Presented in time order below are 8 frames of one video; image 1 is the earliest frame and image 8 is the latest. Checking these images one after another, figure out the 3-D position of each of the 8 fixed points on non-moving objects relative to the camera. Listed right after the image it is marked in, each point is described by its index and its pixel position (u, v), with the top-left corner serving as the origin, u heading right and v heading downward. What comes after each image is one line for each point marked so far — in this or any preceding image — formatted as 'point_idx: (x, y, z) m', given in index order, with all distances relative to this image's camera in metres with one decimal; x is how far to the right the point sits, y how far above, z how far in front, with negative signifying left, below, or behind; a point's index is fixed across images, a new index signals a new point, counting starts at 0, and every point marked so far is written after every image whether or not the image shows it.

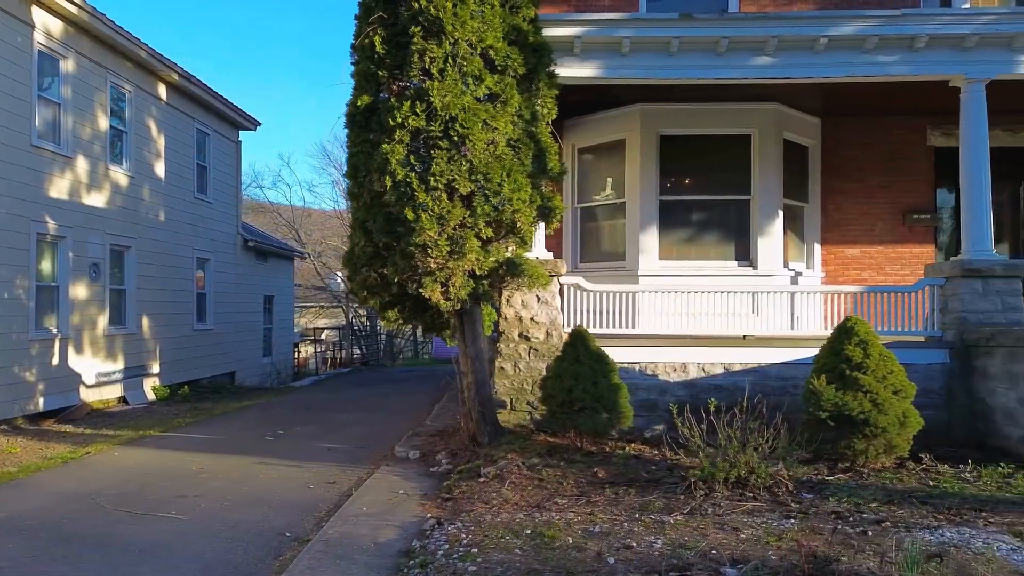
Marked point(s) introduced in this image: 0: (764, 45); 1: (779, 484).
0: (+3.3, +3.2, +7.2) m
1: (+2.4, -1.8, +4.9) m
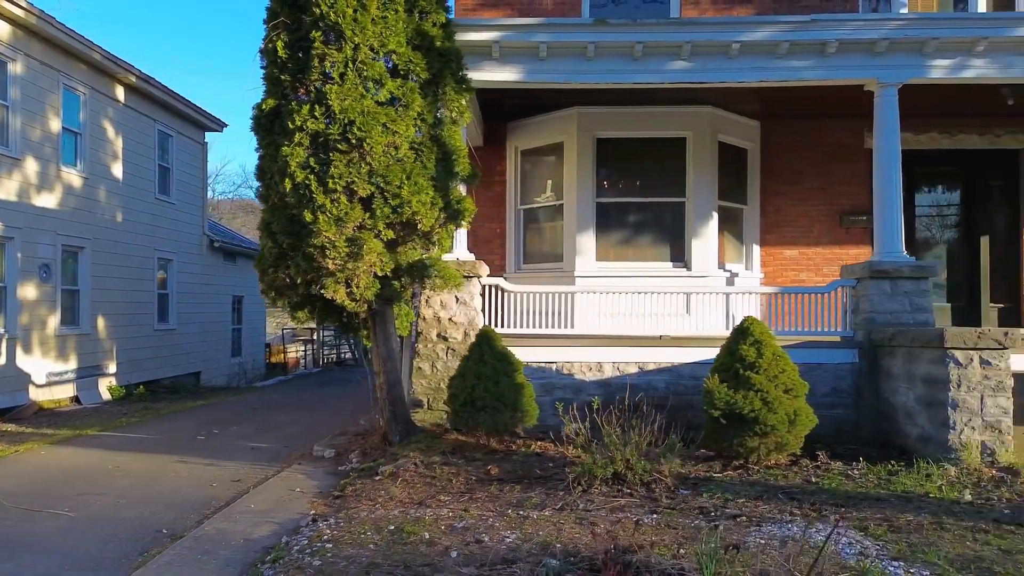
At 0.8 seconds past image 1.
0: (+2.2, +3.2, +7.3) m
1: (+1.3, -1.8, +5.0) m
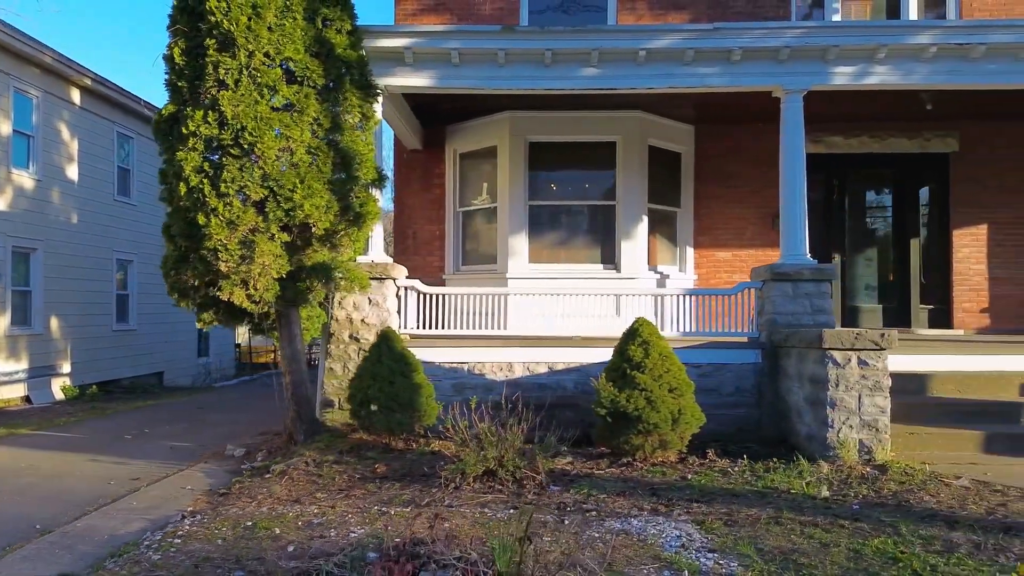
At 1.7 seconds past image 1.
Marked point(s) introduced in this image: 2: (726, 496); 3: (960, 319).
0: (+1.0, +3.2, +7.5) m
1: (+0.2, -1.8, +5.2) m
2: (+1.9, -1.9, +4.9) m
3: (+8.5, -0.6, +10.3) m
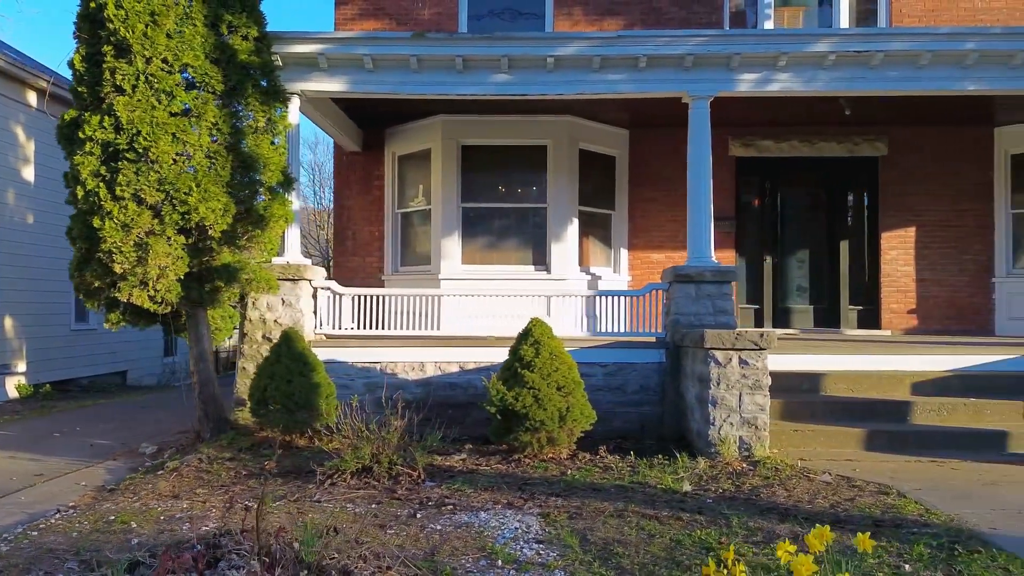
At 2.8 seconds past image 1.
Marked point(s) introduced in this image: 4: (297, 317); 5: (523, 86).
0: (-0.2, +3.2, +7.6) m
1: (-1.1, -1.8, +5.3) m
2: (+0.7, -1.9, +5.1) m
3: (+7.2, -0.6, +10.5) m
4: (-2.9, -0.4, +7.5) m
5: (+0.2, +2.8, +7.7) m
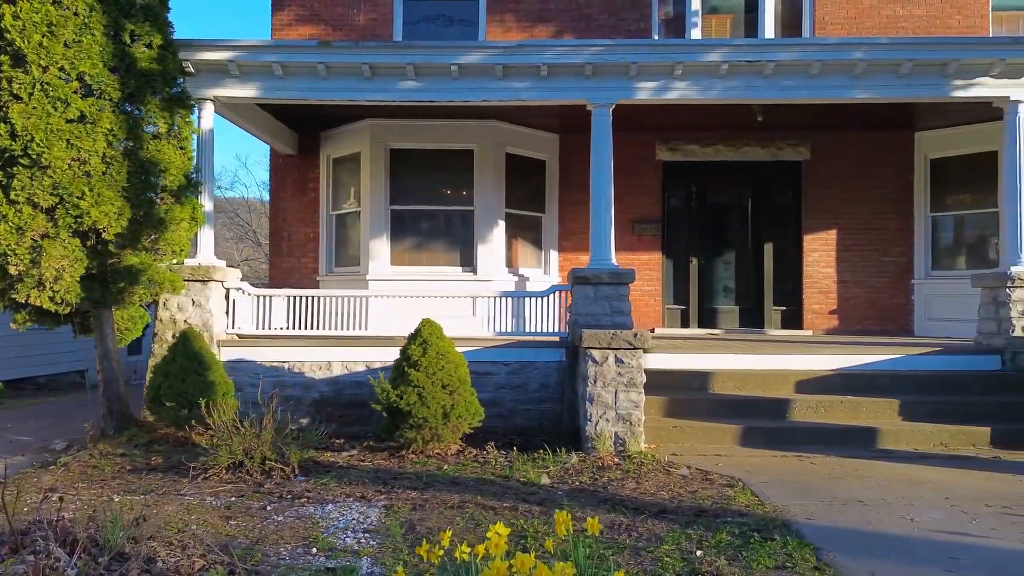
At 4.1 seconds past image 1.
0: (-1.5, +3.1, +7.9) m
1: (-2.4, -1.8, +5.5) m
2: (-0.6, -1.9, +5.3) m
3: (+5.9, -0.6, +10.8) m
4: (-4.3, -0.4, +7.7) m
5: (-1.2, +2.8, +7.9) m
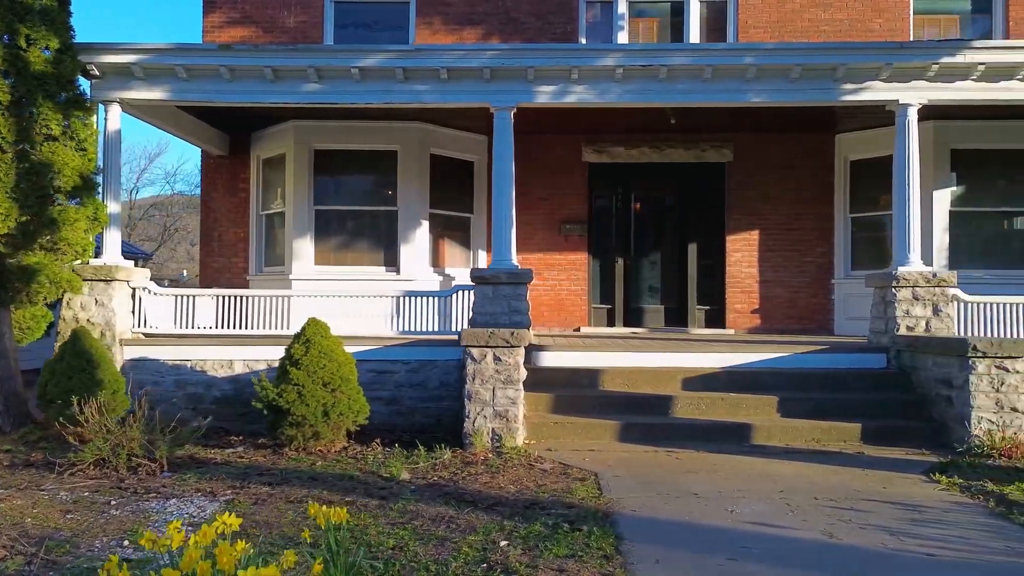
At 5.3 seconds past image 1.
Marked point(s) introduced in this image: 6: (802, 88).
0: (-3.0, +3.1, +8.0) m
1: (-3.8, -1.8, +5.7) m
2: (-2.1, -1.9, +5.5) m
3: (+4.4, -0.6, +11.0) m
4: (-5.7, -0.4, +7.8) m
5: (-2.6, +2.8, +8.1) m
6: (+4.2, +2.9, +7.9) m
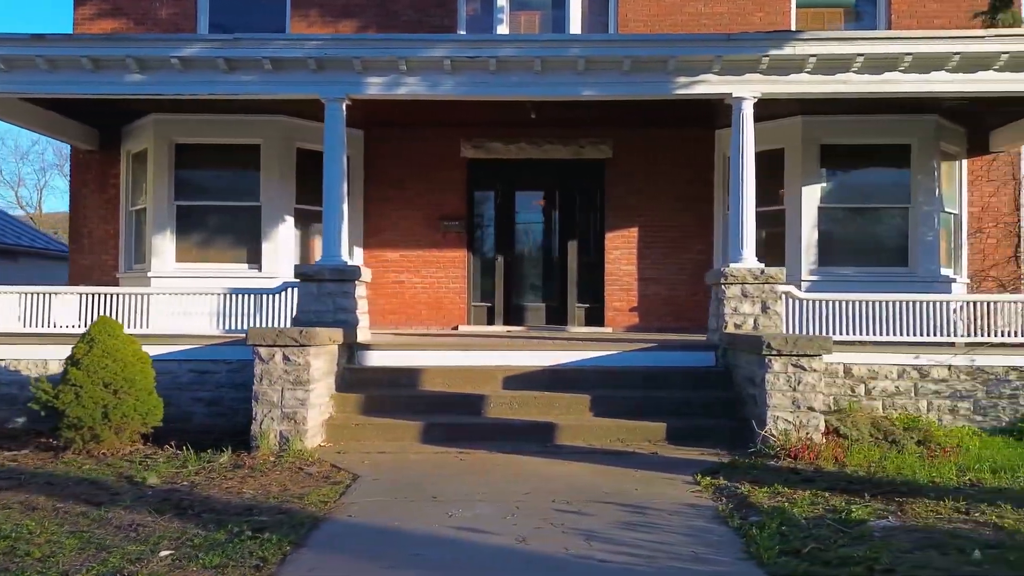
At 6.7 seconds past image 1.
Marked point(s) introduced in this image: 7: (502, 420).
0: (-5.4, +3.2, +7.8) m
1: (-6.3, -1.8, +5.4) m
2: (-4.5, -1.9, +5.3) m
3: (+1.9, -0.6, +10.8) m
4: (-8.2, -0.4, +7.5) m
5: (-5.1, +2.9, +7.8) m
6: (+1.7, +2.9, +7.7) m
7: (-0.1, -1.6, +6.7) m
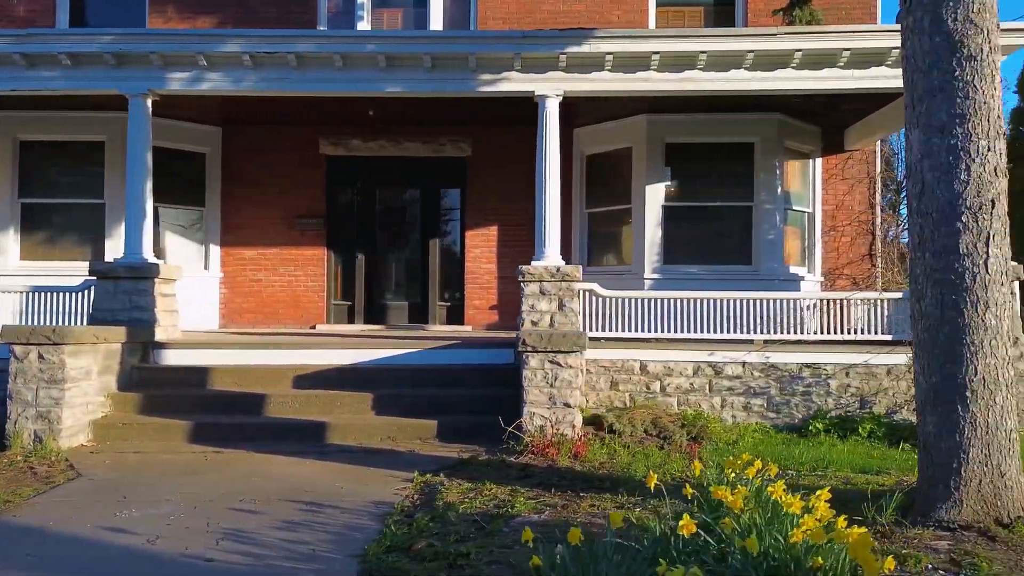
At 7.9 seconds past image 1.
0: (-8.2, +3.2, +7.7) m
1: (-9.0, -1.8, +5.3) m
2: (-7.2, -1.9, +5.2) m
3: (-0.9, -0.5, +10.8) m
4: (-10.9, -0.4, +7.4) m
5: (-7.8, +2.9, +7.7) m
6: (-1.0, +3.0, +7.7) m
7: (-2.9, -1.6, +6.7) m
